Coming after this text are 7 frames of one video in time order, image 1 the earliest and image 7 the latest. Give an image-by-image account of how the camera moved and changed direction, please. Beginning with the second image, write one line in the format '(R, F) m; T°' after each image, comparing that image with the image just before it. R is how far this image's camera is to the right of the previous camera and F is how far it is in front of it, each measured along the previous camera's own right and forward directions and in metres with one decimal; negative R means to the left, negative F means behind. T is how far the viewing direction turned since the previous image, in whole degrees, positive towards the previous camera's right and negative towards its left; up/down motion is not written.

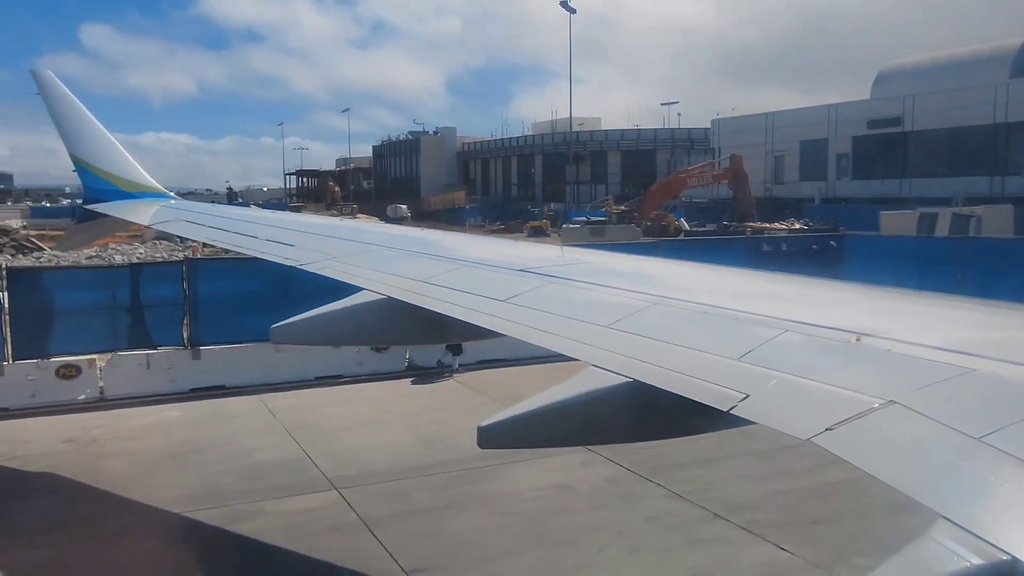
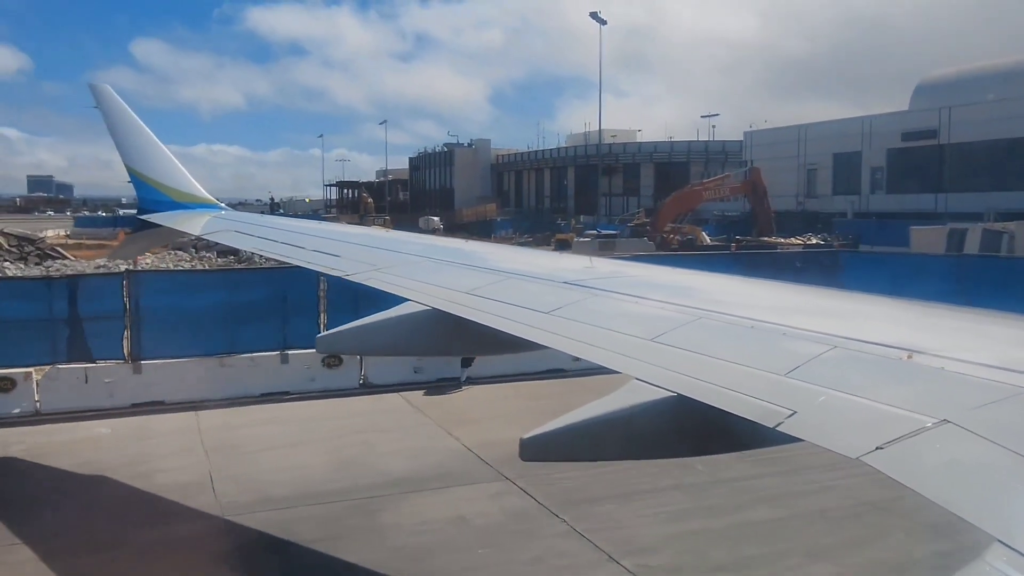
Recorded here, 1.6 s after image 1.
(+1.1, +0.4) m; -3°
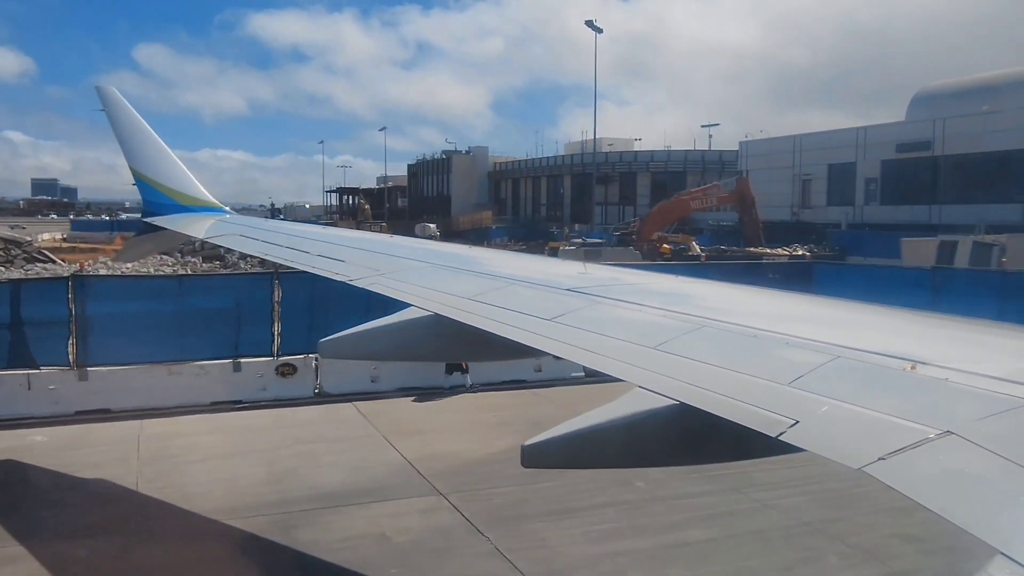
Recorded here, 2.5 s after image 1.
(+0.6, +0.2) m; 0°
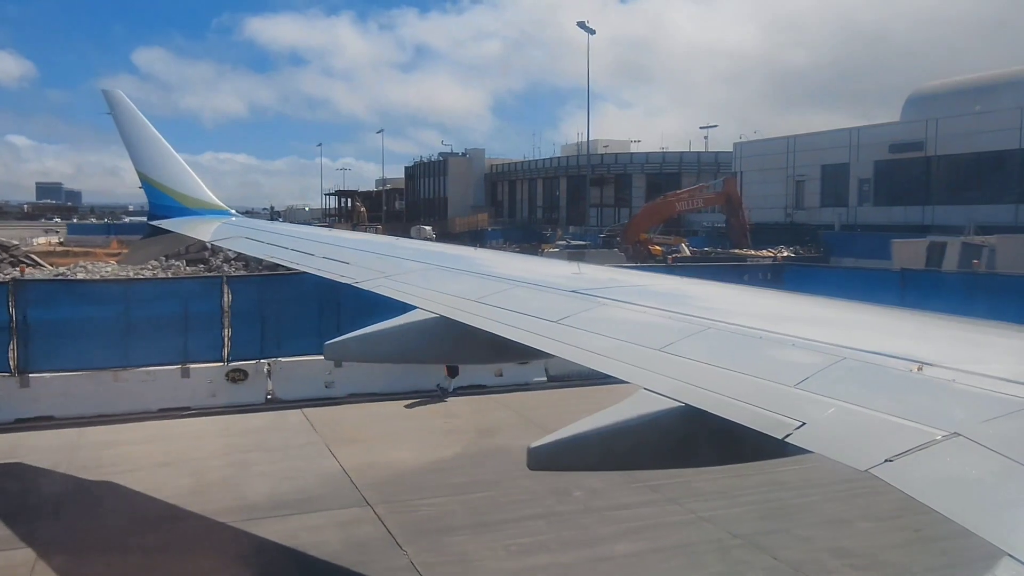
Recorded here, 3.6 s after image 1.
(+0.6, +0.2) m; 0°
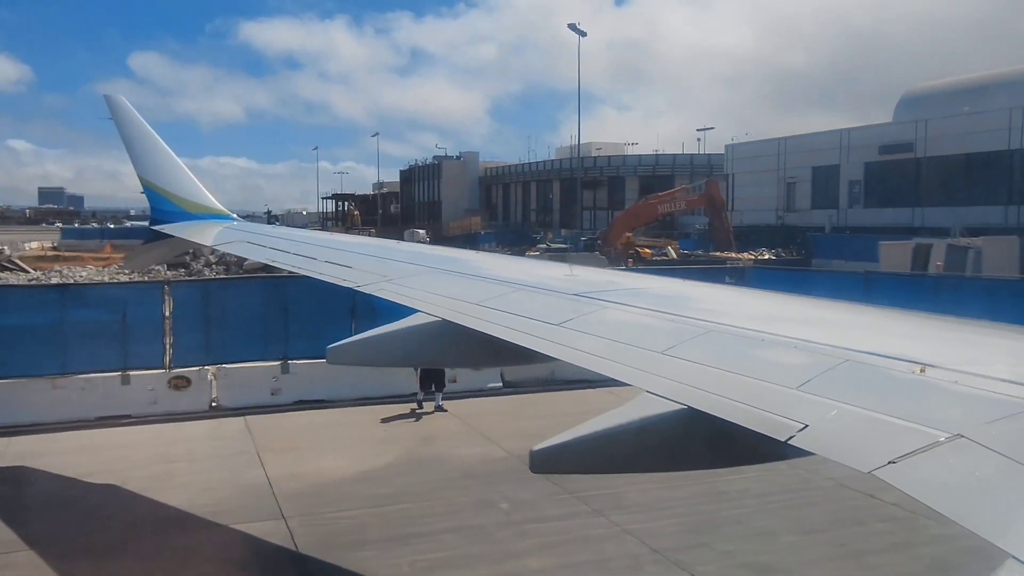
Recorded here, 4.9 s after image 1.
(+0.6, +0.2) m; 0°
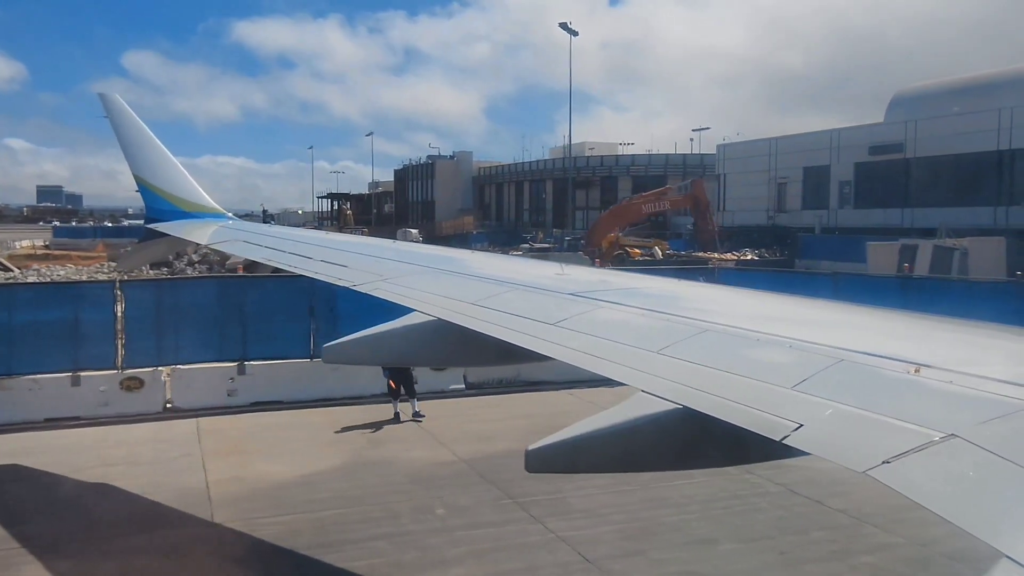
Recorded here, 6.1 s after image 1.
(+0.5, +0.2) m; 0°
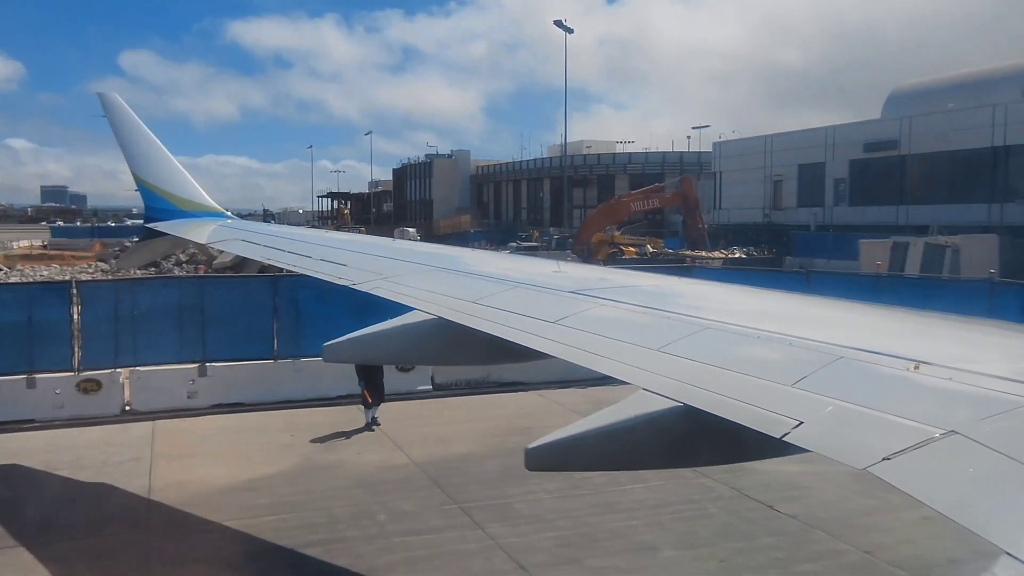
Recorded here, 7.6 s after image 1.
(+0.5, +0.2) m; 0°
